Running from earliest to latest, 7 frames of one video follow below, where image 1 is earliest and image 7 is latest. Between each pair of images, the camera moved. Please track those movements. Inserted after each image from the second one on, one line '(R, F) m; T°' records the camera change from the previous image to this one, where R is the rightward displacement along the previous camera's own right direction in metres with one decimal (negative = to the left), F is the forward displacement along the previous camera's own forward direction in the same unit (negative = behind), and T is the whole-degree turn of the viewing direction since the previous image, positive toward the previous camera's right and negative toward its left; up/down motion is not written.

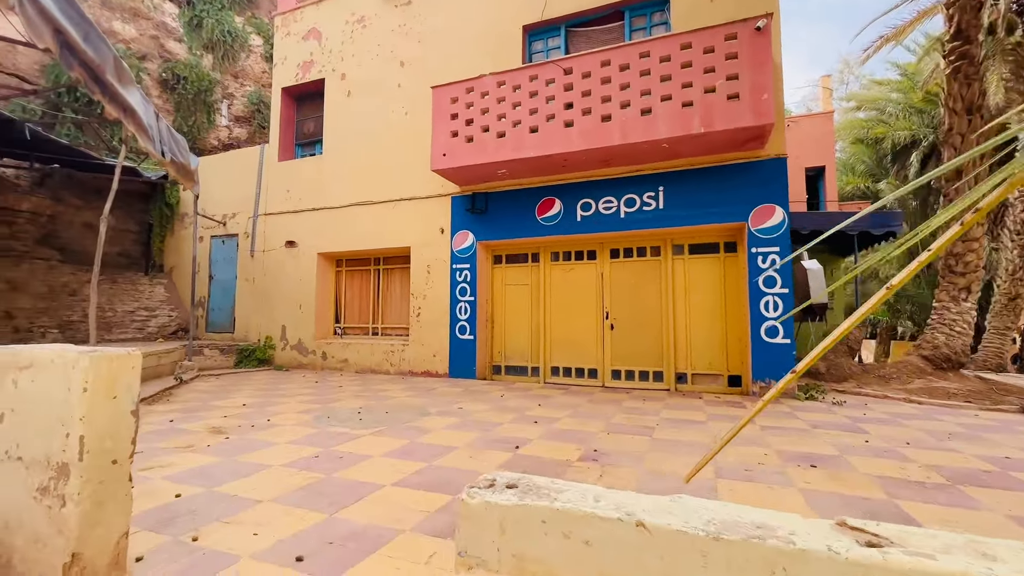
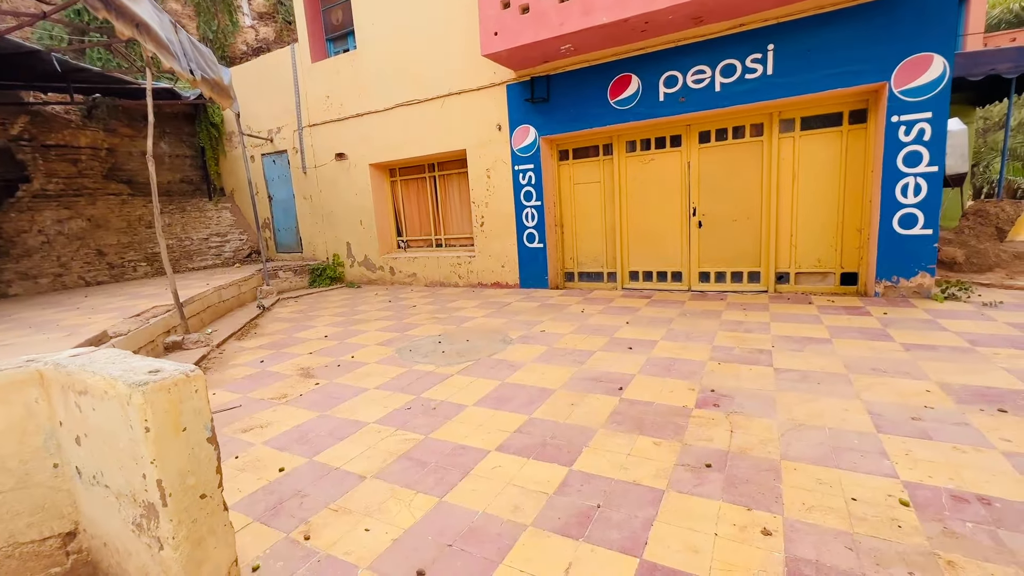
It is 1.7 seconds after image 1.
(-0.2, +0.5) m; -7°
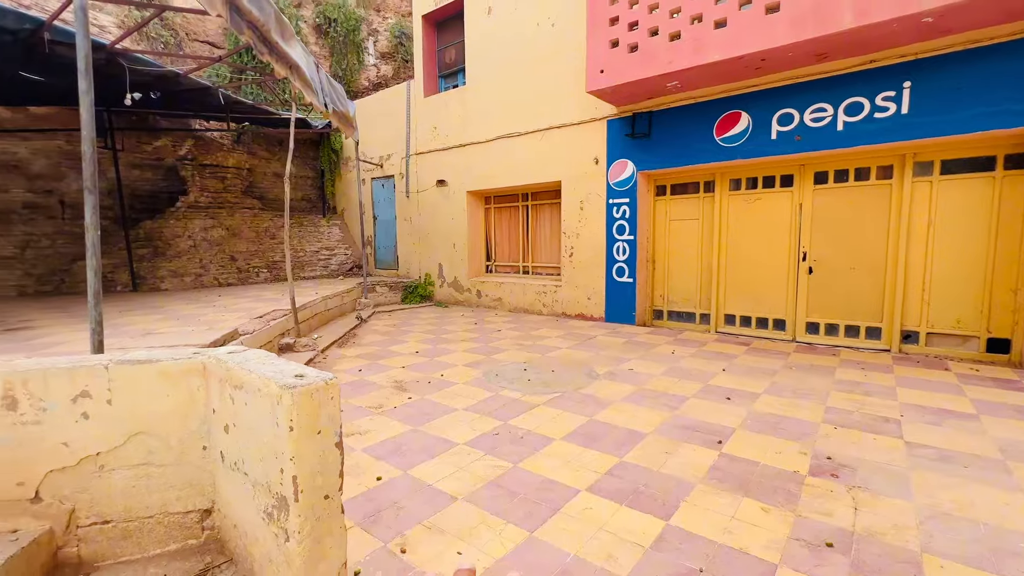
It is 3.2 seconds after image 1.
(-0.1, 0.0) m; -10°
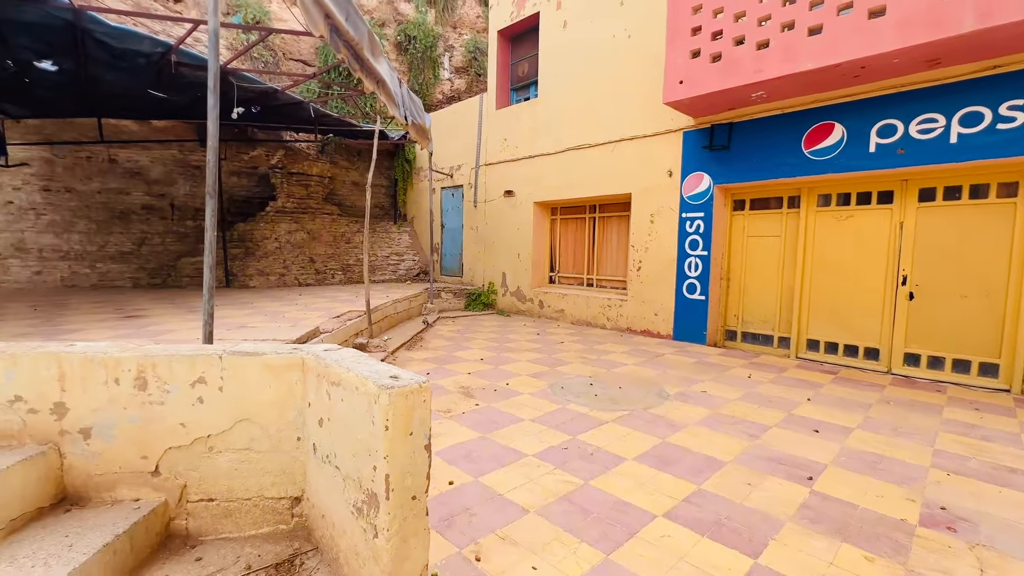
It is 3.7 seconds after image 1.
(-0.1, 0.0) m; -7°
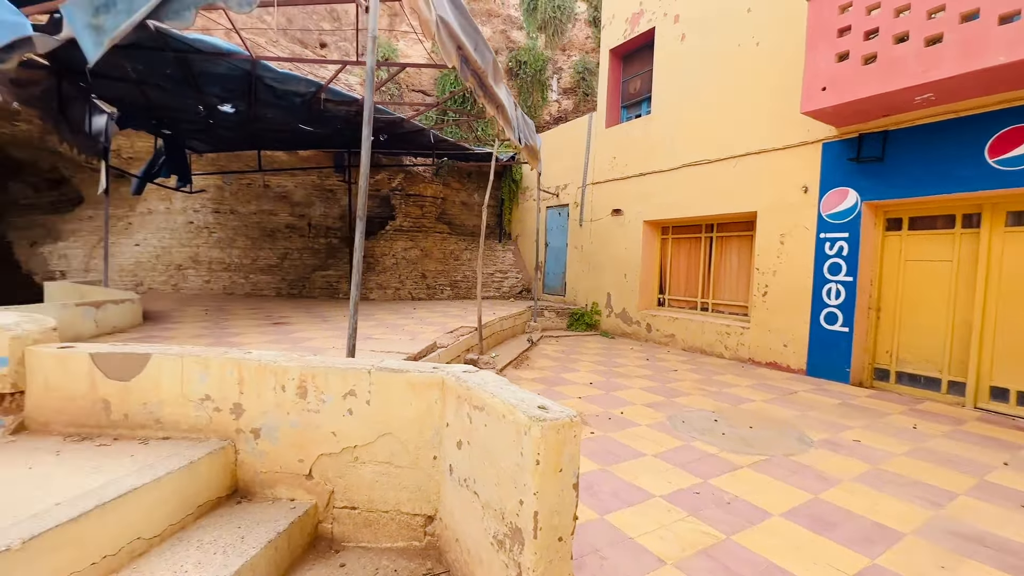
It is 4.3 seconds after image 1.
(-0.2, +0.1) m; -12°
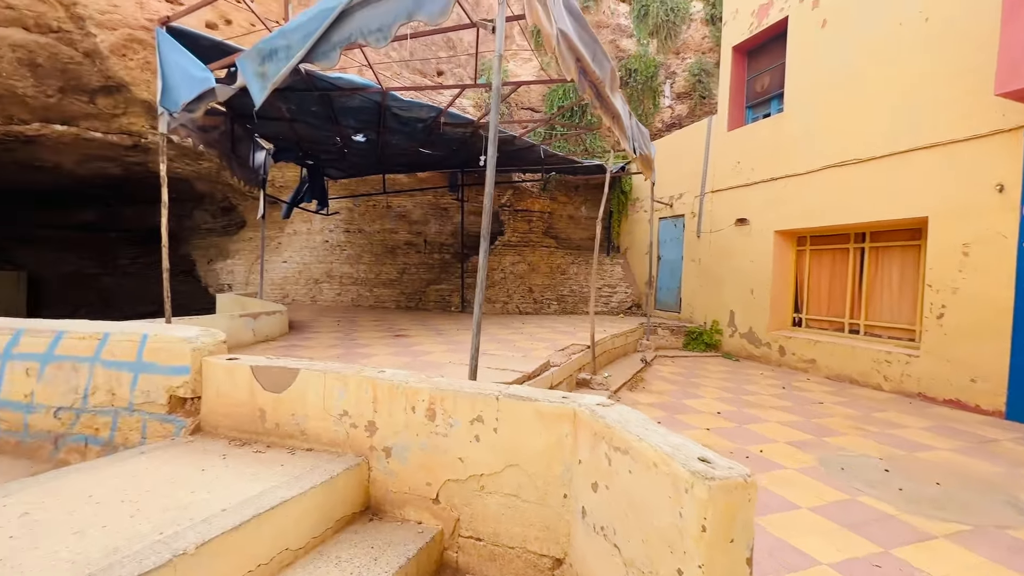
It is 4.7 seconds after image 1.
(-0.1, +0.1) m; -13°
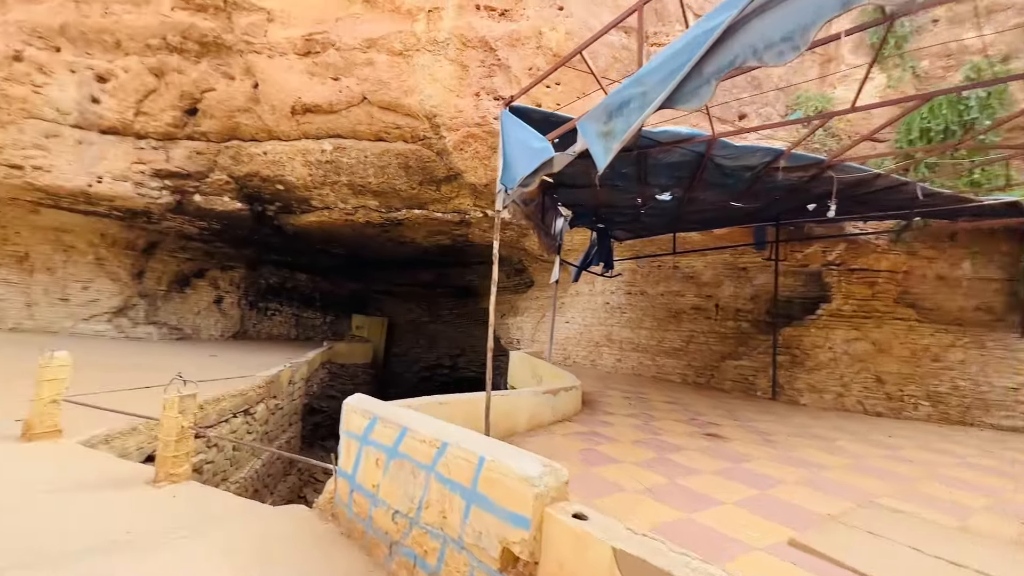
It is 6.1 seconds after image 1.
(-0.8, +0.7) m; -32°
